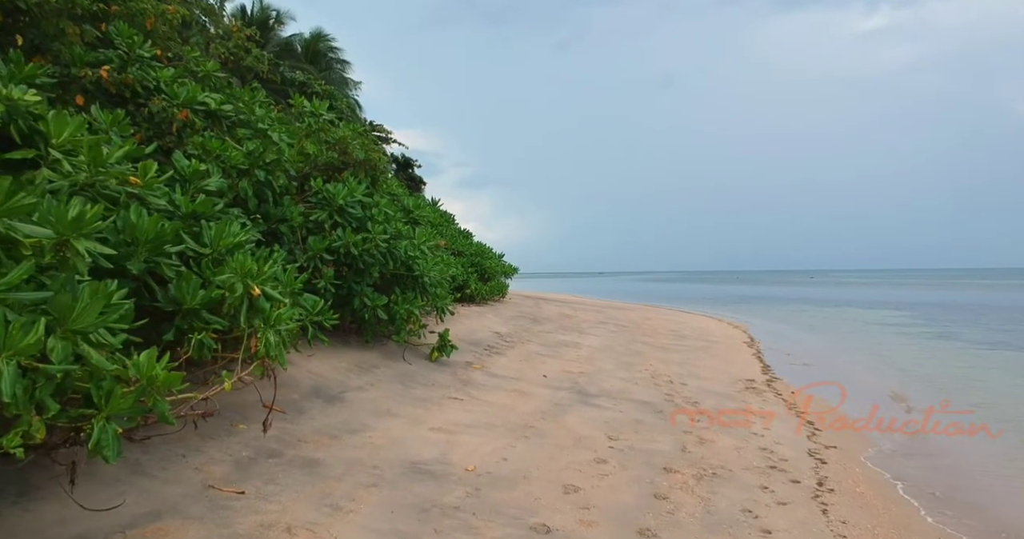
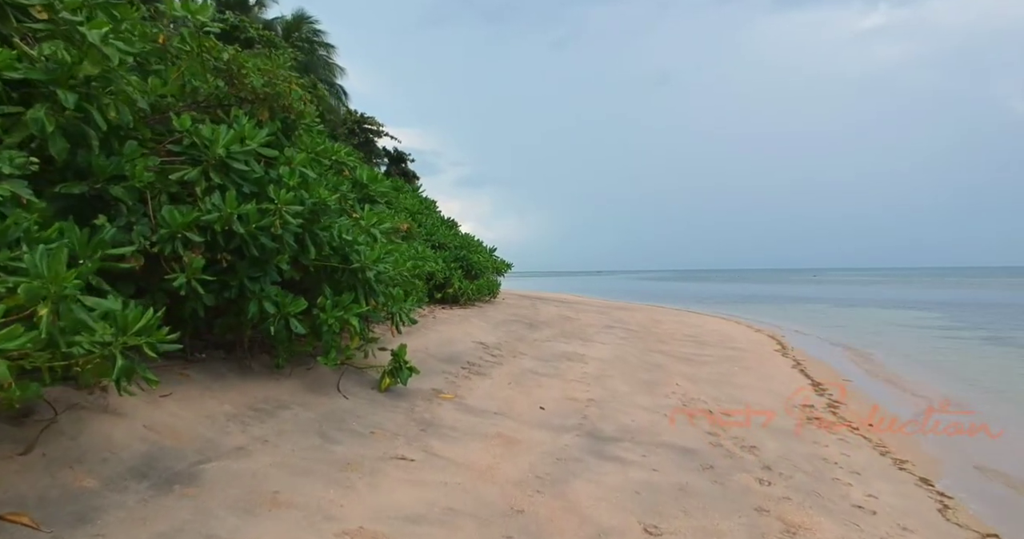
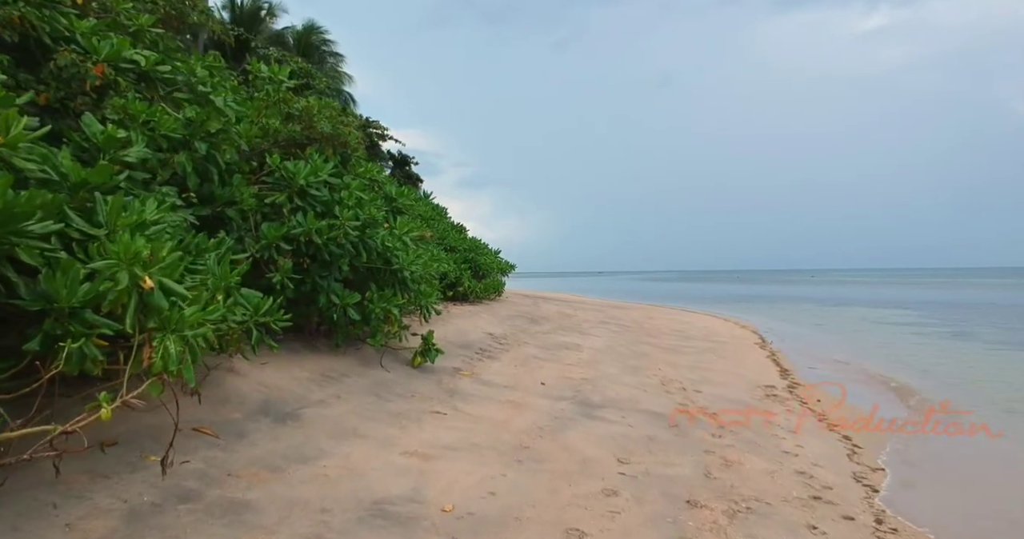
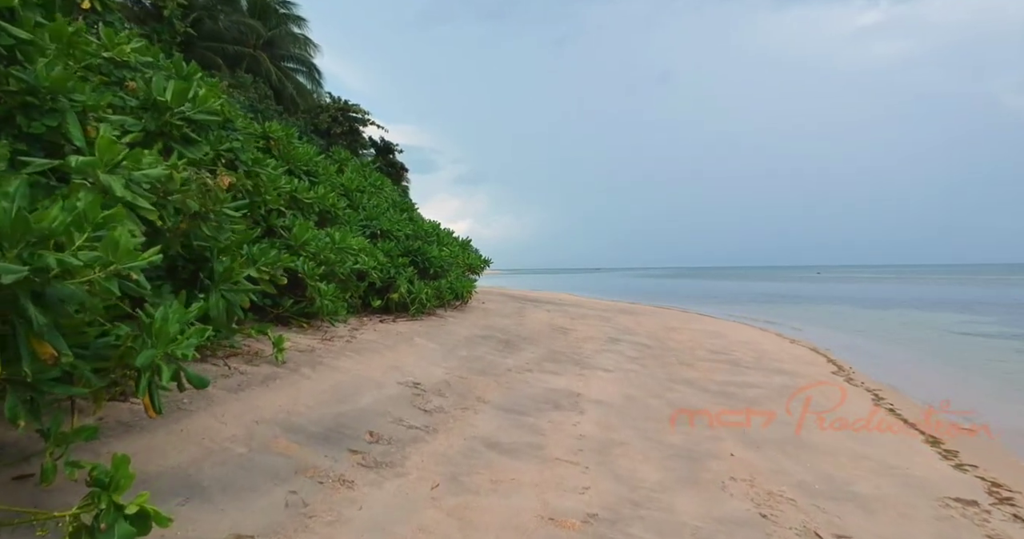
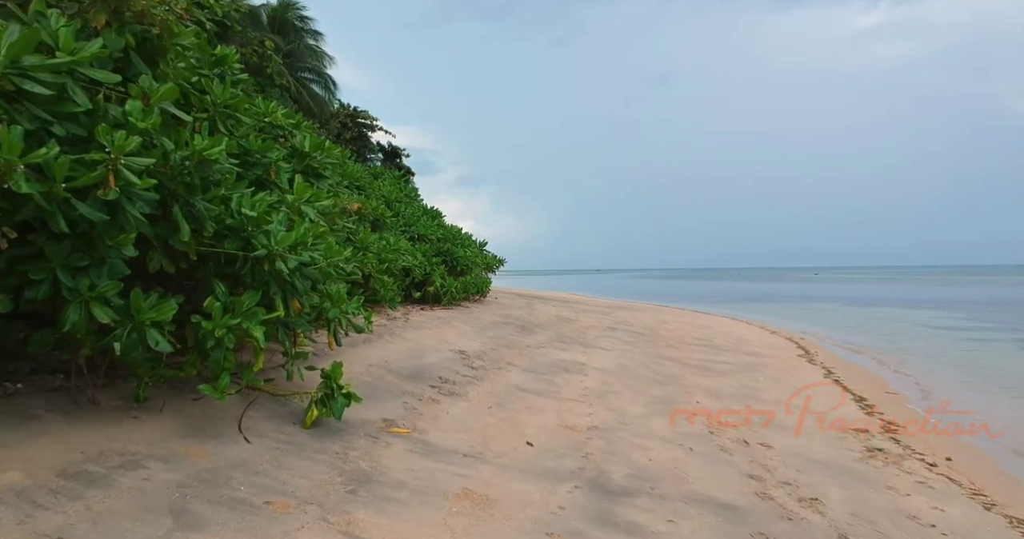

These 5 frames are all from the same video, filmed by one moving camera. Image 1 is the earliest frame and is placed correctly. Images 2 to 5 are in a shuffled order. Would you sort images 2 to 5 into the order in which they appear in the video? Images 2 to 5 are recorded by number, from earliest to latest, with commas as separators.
3, 2, 5, 4
